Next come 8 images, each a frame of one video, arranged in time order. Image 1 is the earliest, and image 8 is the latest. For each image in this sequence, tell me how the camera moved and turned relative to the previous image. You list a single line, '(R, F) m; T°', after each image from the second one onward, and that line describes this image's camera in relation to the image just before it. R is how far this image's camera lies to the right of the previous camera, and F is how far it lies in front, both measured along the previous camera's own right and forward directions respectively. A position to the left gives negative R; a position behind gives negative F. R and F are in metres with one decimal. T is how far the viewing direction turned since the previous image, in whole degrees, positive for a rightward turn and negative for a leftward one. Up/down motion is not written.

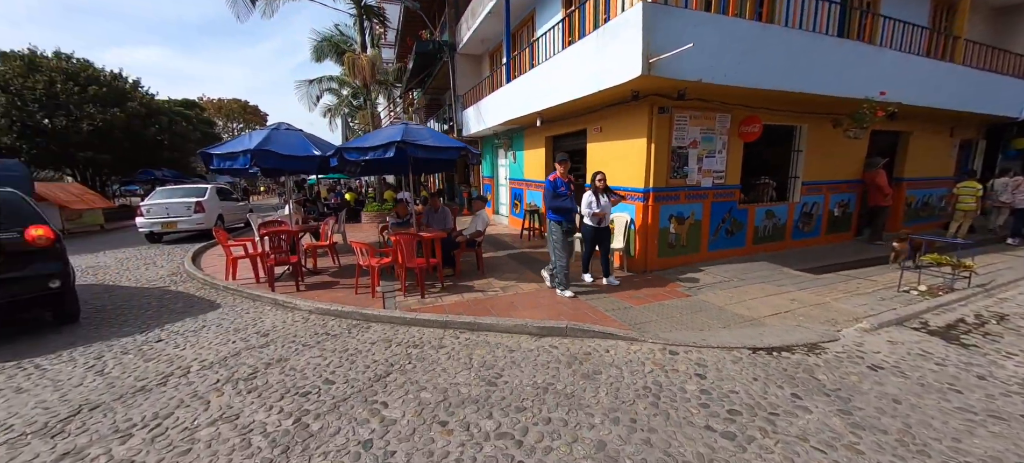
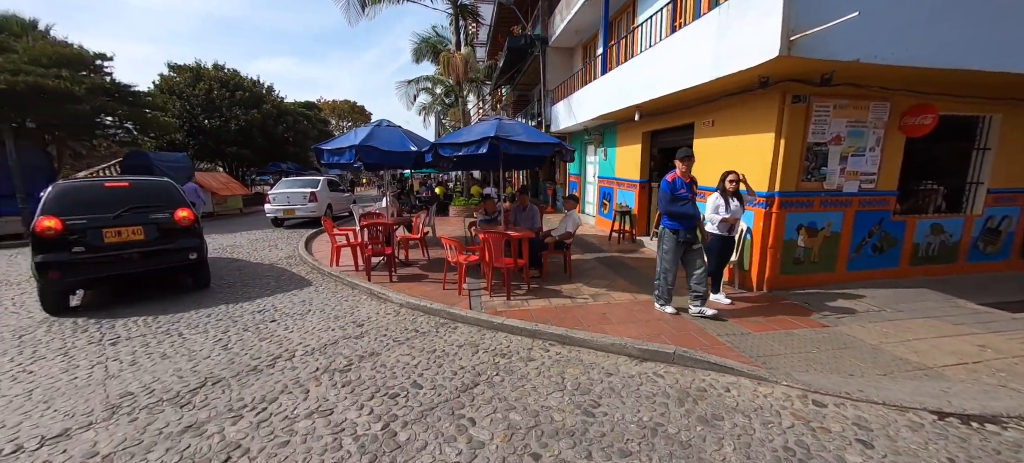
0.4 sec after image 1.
(-0.2, +0.3) m; -11°
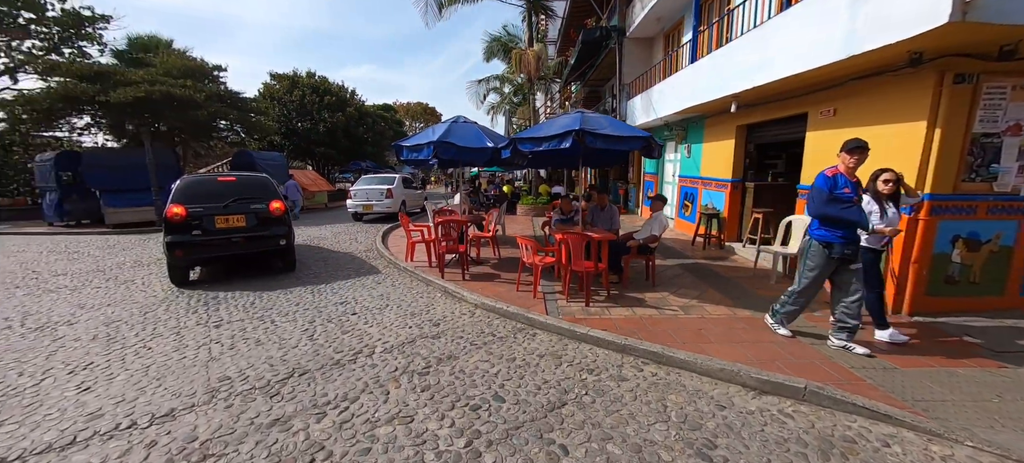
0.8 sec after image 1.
(-0.2, +0.3) m; -9°
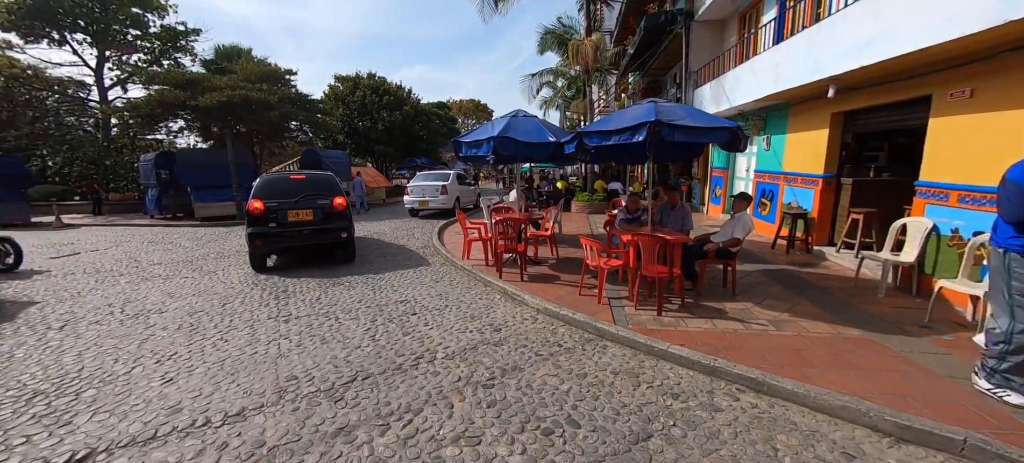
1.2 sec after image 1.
(-0.2, +0.3) m; -7°
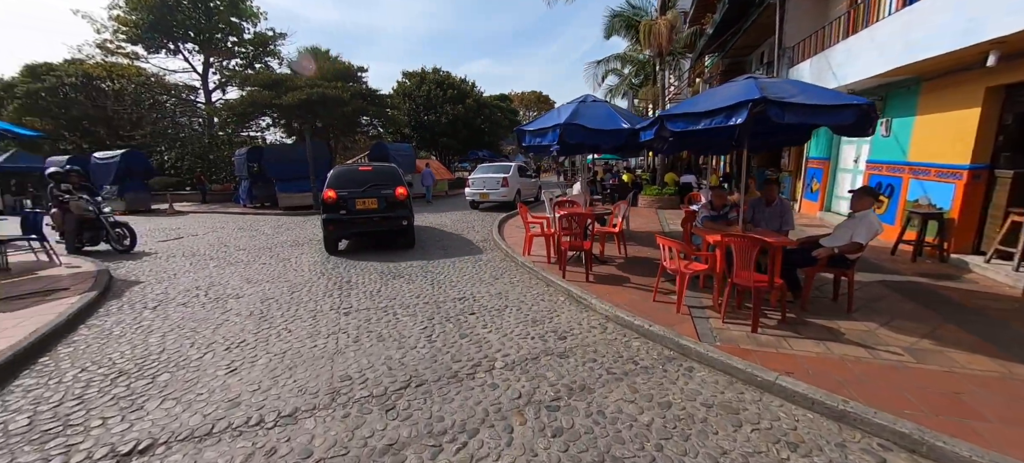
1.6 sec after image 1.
(-0.1, +0.4) m; -8°
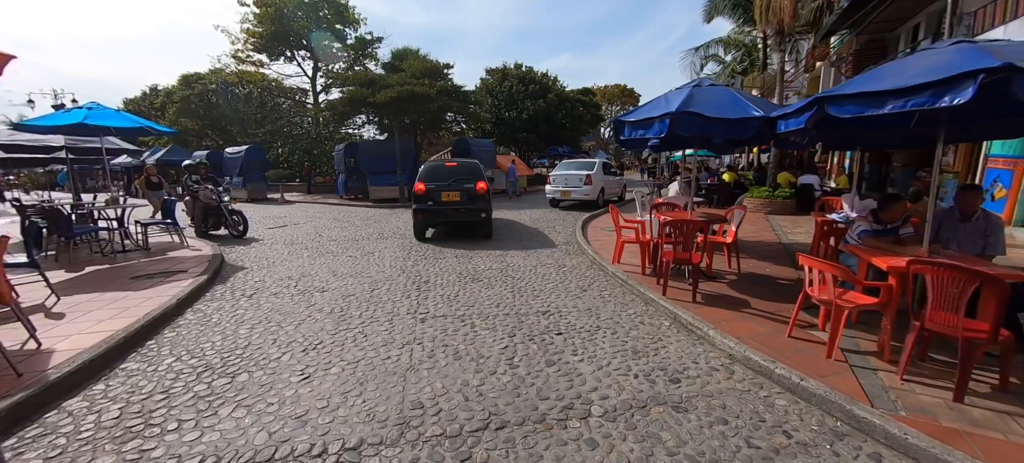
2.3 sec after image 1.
(-0.2, +0.6) m; -11°
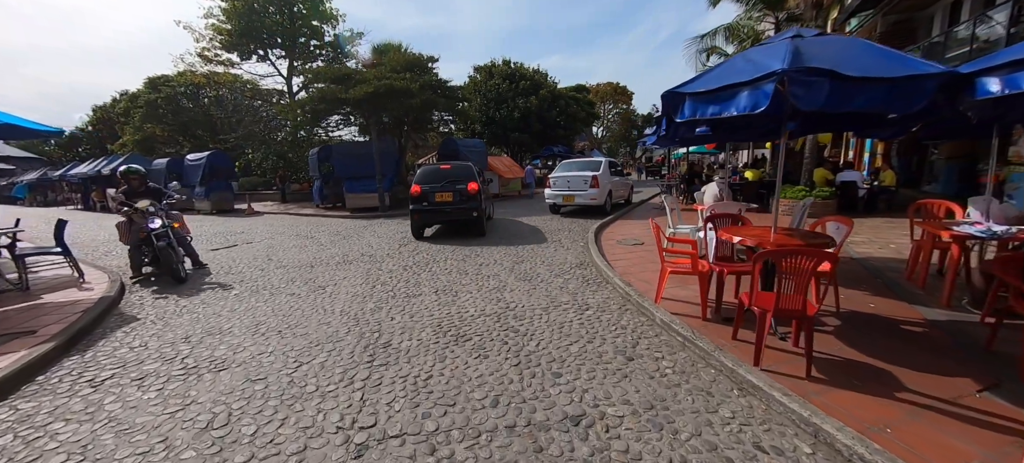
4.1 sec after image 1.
(-0.1, +1.9) m; +1°
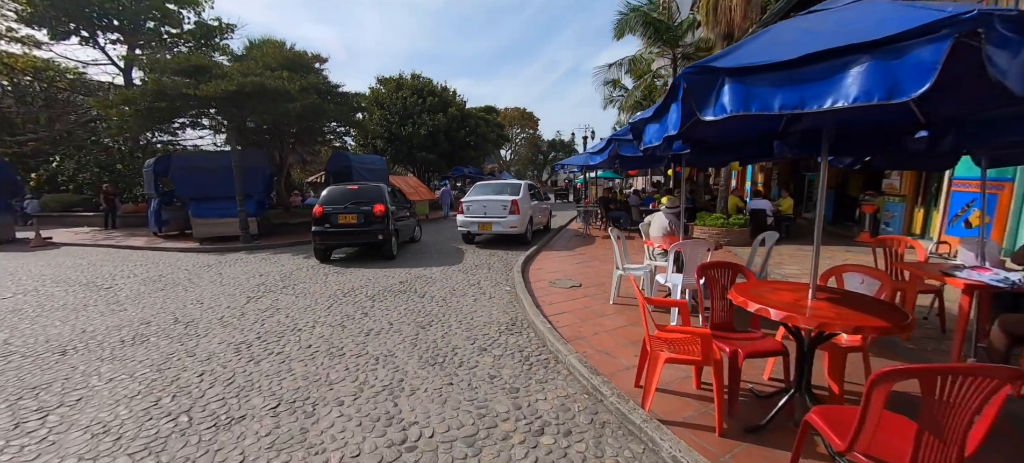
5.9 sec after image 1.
(0.0, +1.9) m; +13°
